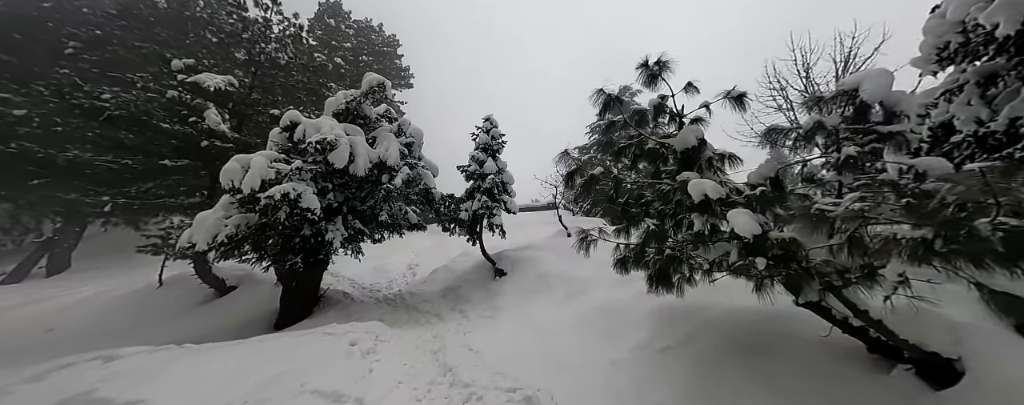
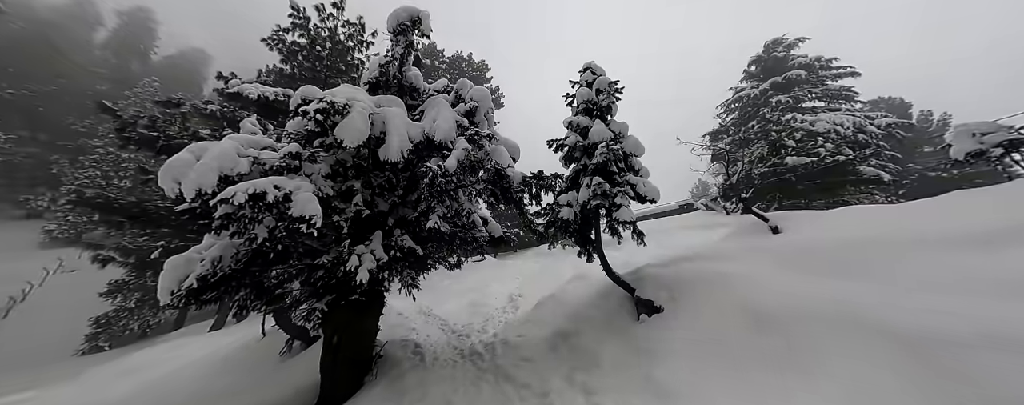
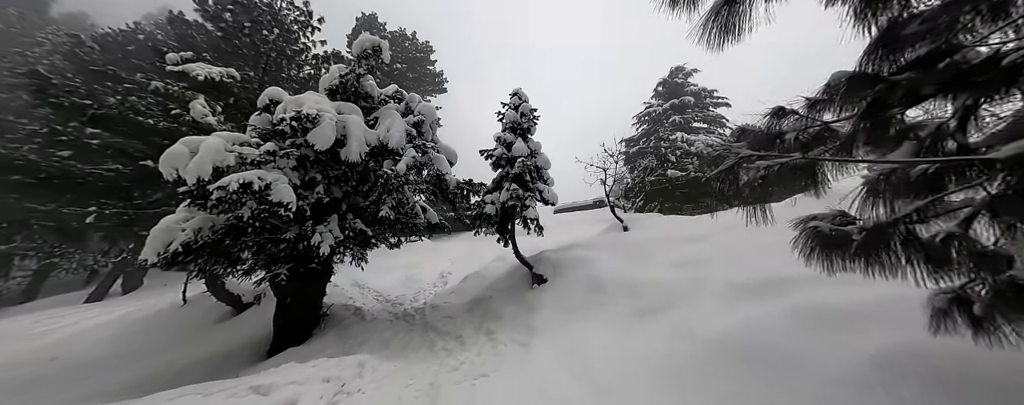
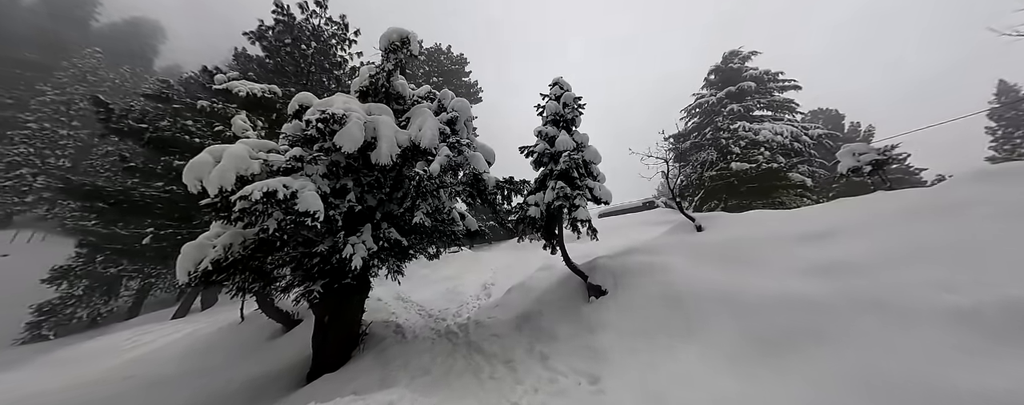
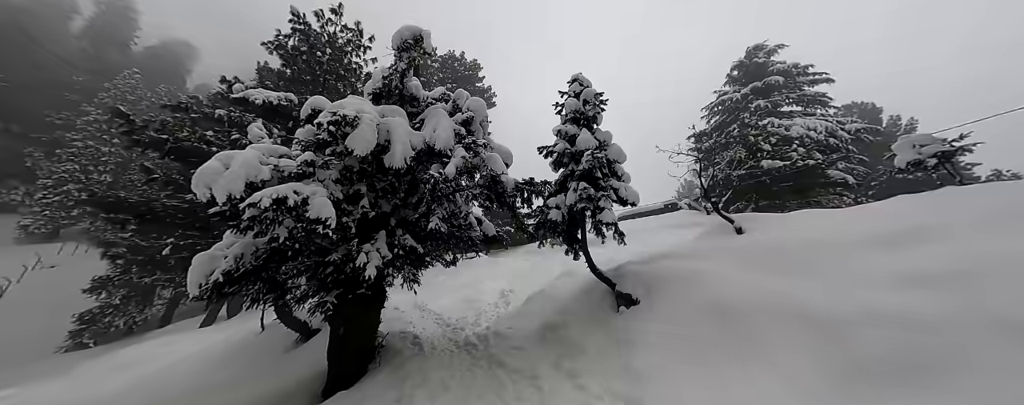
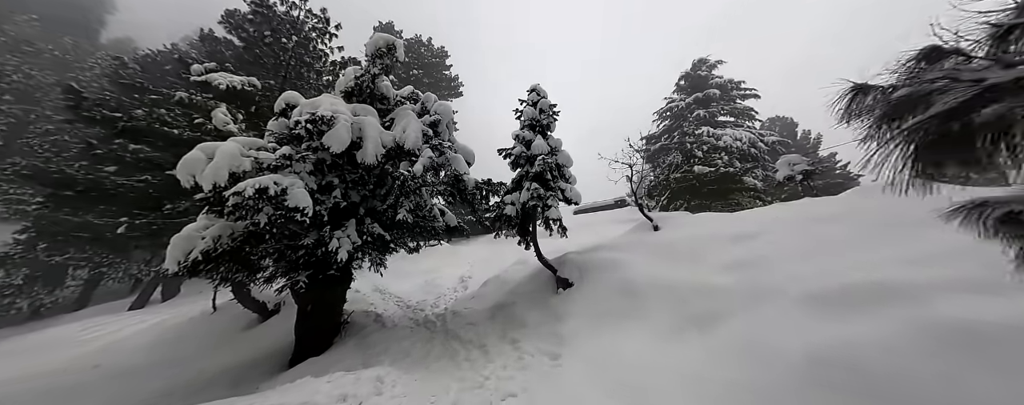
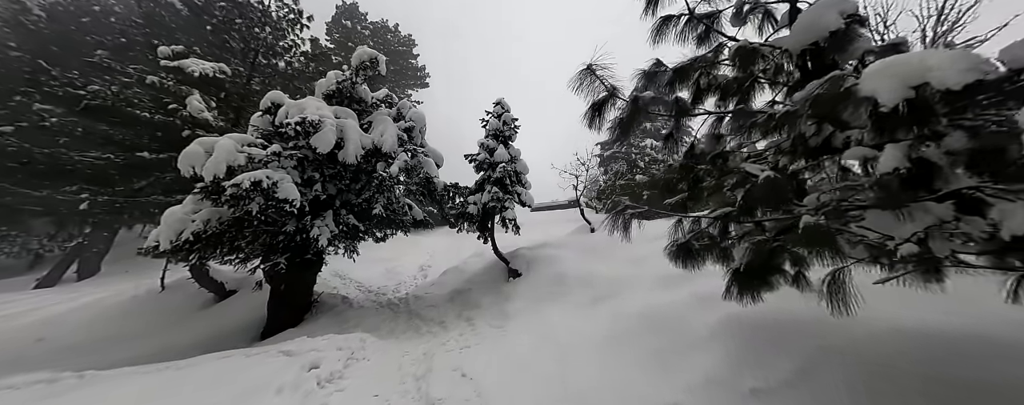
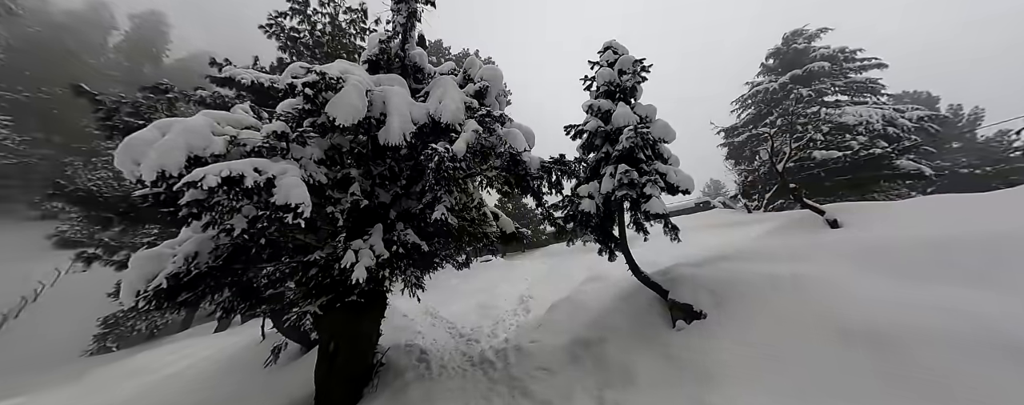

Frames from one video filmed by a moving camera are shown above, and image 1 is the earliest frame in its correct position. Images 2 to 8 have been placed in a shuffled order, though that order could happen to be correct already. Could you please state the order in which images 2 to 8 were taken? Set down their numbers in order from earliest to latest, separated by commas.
7, 3, 6, 4, 5, 2, 8
